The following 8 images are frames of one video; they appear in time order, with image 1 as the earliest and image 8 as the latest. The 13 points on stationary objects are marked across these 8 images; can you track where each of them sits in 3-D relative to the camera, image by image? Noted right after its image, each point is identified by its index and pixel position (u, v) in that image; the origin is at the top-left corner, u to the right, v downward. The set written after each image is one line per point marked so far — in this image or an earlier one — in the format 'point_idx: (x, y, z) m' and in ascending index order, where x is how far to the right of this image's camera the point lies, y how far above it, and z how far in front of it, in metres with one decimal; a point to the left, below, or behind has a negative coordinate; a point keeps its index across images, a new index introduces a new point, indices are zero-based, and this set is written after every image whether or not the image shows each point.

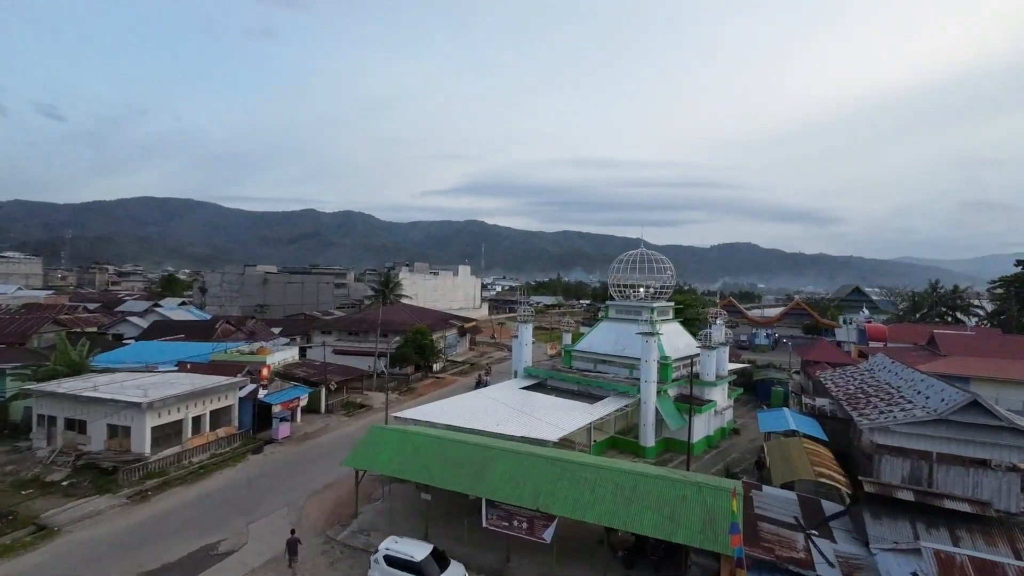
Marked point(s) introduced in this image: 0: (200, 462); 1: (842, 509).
0: (-12.5, -6.9, +19.3) m
1: (+8.3, -5.6, +12.2) m
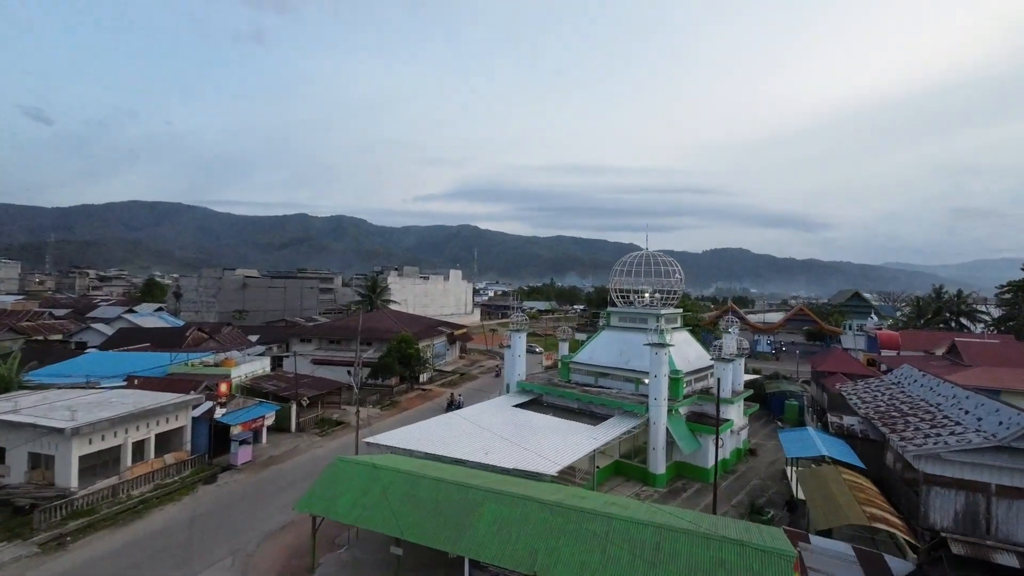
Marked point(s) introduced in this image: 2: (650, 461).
0: (-12.8, -7.1, +16.6) m
1: (+8.1, -5.7, +9.8) m
2: (+5.1, -6.4, +17.9) m
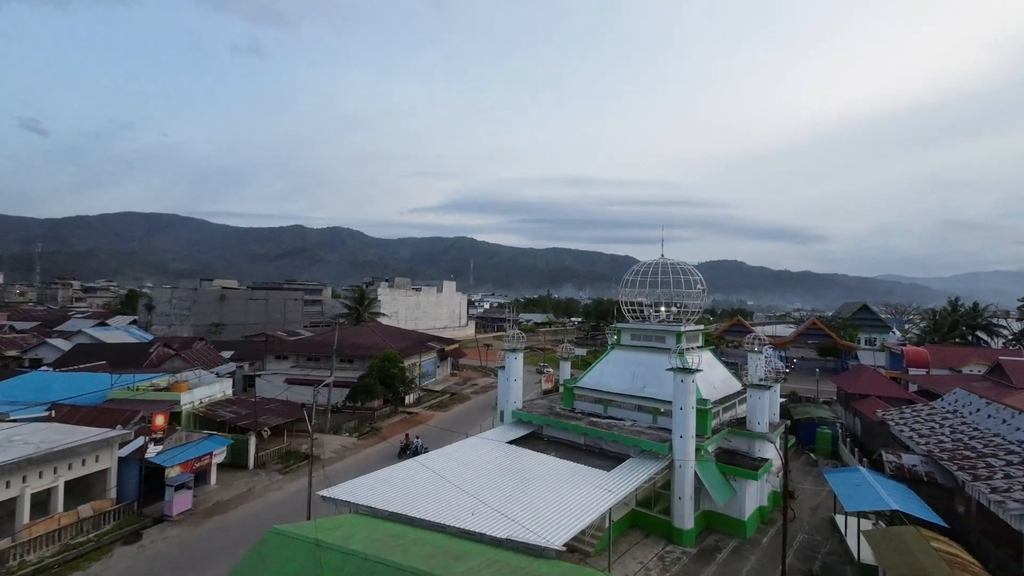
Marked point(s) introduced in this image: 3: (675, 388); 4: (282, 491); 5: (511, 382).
0: (-12.9, -7.4, +13.1) m
1: (+8.0, -5.9, +6.6) m
2: (+4.9, -6.8, +14.6) m
3: (+5.1, -3.2, +15.1) m
4: (-8.9, -7.8, +18.6) m
5: (-0.1, -3.8, +19.3) m
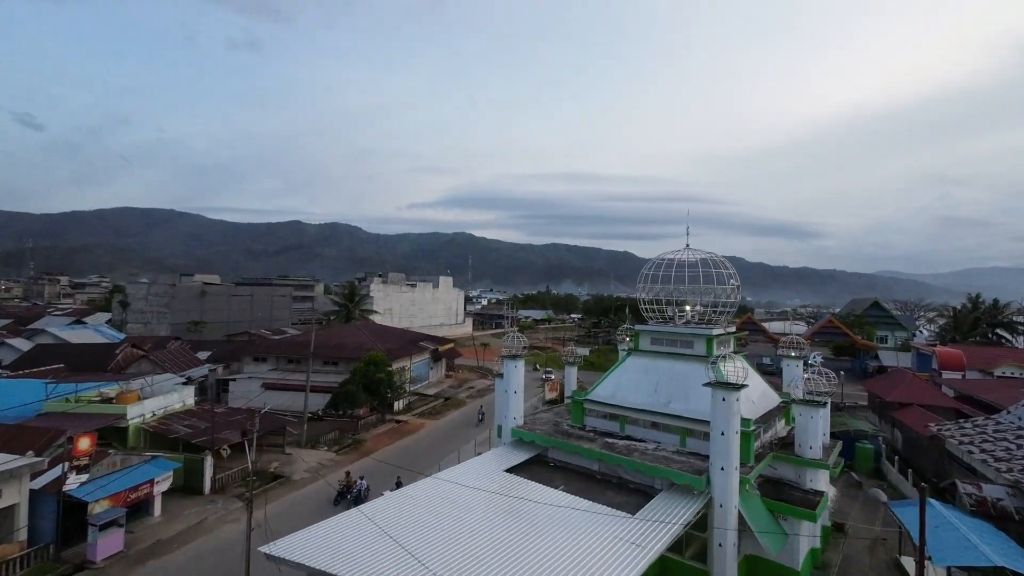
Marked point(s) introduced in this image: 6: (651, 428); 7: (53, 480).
0: (-13.0, -7.3, +10.2) m
1: (+8.0, -5.9, +3.7) m
2: (+4.9, -6.7, +11.8) m
3: (+5.1, -3.0, +12.2) m
4: (-8.9, -7.7, +15.7) m
5: (-0.1, -3.6, +16.4) m
6: (+4.3, -4.4, +15.0) m
7: (-12.6, -5.3, +13.3) m
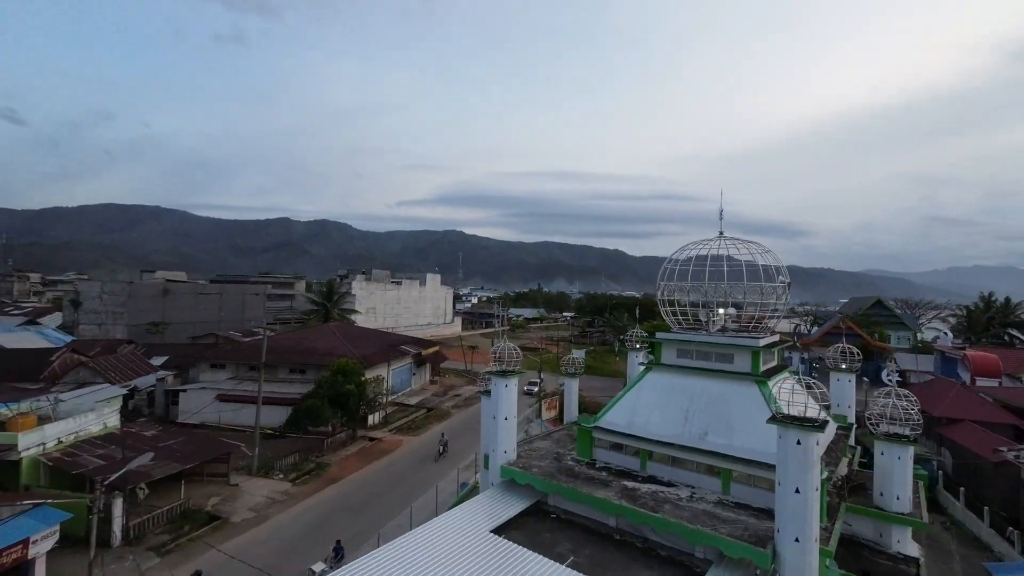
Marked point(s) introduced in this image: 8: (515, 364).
0: (-13.1, -7.3, +6.5) m
1: (+8.0, -5.9, +0.4) m
2: (+4.7, -6.7, +8.4) m
3: (+4.9, -3.0, +8.8) m
4: (-9.2, -7.6, +12.1) m
5: (-0.4, -3.6, +12.9) m
6: (+4.1, -4.3, +11.6) m
7: (-12.8, -5.2, +9.6) m
8: (+0.1, -2.1, +13.5) m
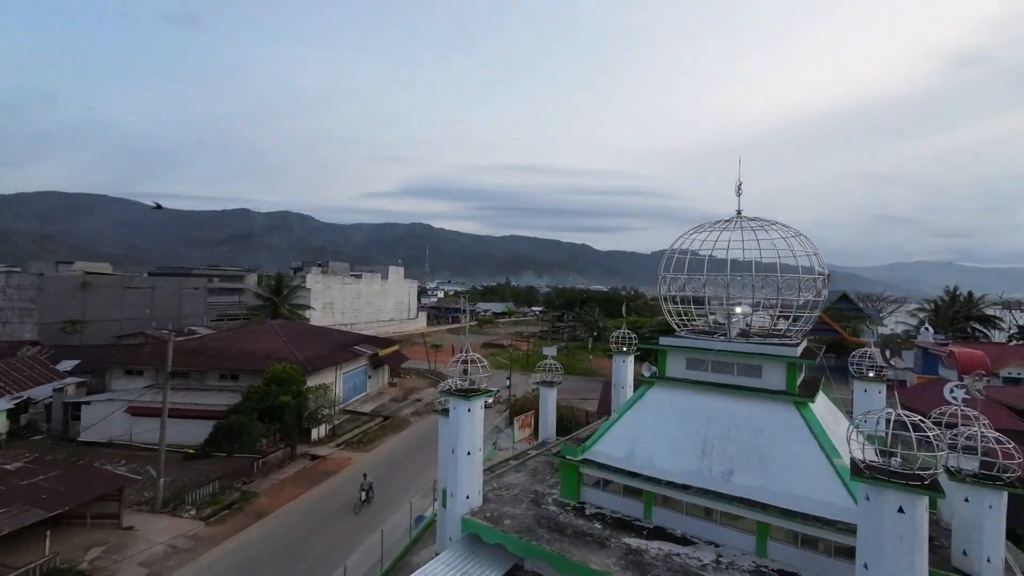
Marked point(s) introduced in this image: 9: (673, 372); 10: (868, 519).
0: (-13.4, -7.2, +2.7) m
1: (+8.1, -5.9, -2.1) m
2: (+4.3, -6.6, +5.7) m
3: (+4.4, -2.9, +6.1) m
4: (-9.8, -7.5, +8.5) m
5: (-1.1, -3.4, +9.8) m
6: (+3.4, -4.2, +8.8) m
7: (-13.3, -5.1, +5.7) m
8: (-0.7, -1.9, +10.4) m
9: (+3.5, -1.8, +10.3) m
10: (+4.4, -2.8, +6.0) m
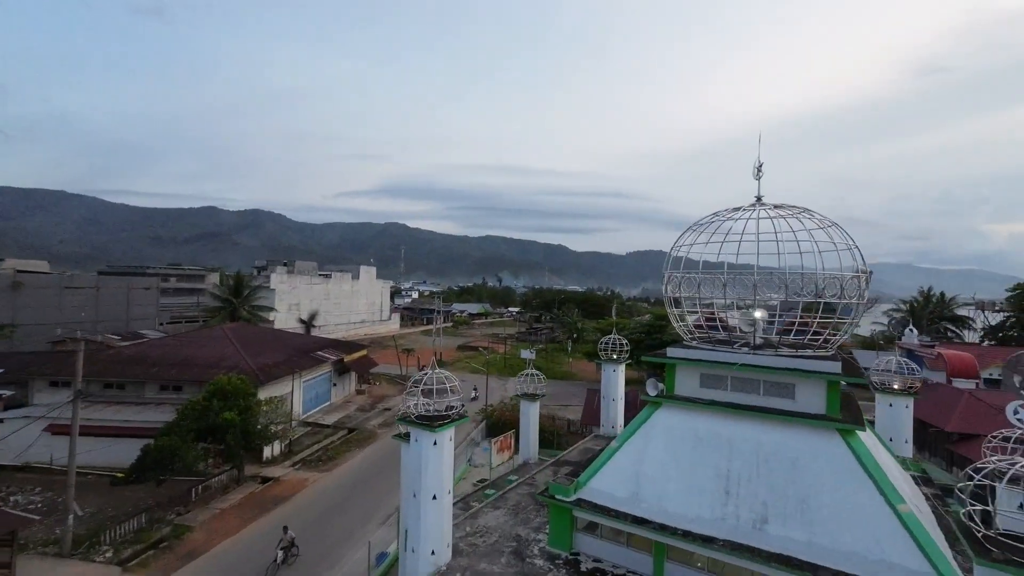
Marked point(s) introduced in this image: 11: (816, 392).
0: (-13.4, -7.2, 0.0) m
1: (+8.3, -5.9, -3.6) m
2: (+4.1, -6.6, +3.9) m
3: (+4.2, -2.9, +4.3) m
4: (-10.1, -7.5, +6.0) m
5: (-1.4, -3.4, +7.8) m
6: (+3.1, -4.2, +7.0) m
7: (-13.5, -5.1, +3.1) m
8: (-1.1, -2.0, +8.4) m
9: (+3.1, -1.8, +8.5) m
10: (+4.2, -2.8, +4.2) m
11: (+4.7, -1.6, +7.5) m
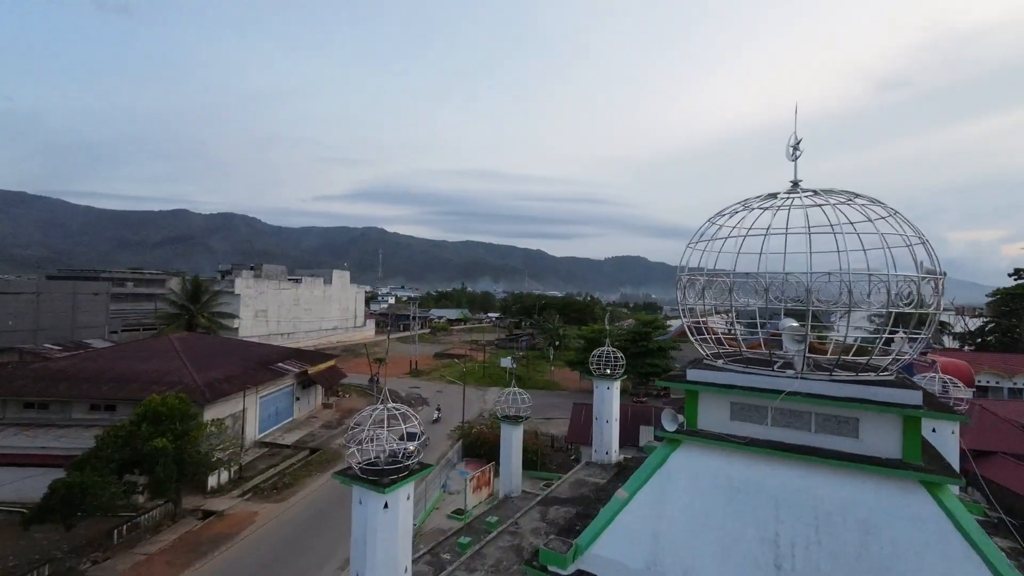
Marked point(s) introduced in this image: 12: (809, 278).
0: (-13.3, -7.2, -2.6) m
1: (+8.5, -5.8, -5.3) m
2: (+4.0, -6.6, +2.1) m
3: (+4.1, -3.0, +2.5) m
4: (-10.3, -7.5, +3.6) m
5: (-1.7, -3.5, +5.7) m
6: (+2.9, -4.3, +5.1) m
7: (-13.5, -5.2, +0.5) m
8: (-1.3, -2.0, +6.4) m
9: (+2.8, -1.9, +6.7) m
10: (+4.1, -2.9, +2.4) m
11: (+4.5, -1.7, +5.7) m
12: (+3.8, +0.1, +6.2) m
